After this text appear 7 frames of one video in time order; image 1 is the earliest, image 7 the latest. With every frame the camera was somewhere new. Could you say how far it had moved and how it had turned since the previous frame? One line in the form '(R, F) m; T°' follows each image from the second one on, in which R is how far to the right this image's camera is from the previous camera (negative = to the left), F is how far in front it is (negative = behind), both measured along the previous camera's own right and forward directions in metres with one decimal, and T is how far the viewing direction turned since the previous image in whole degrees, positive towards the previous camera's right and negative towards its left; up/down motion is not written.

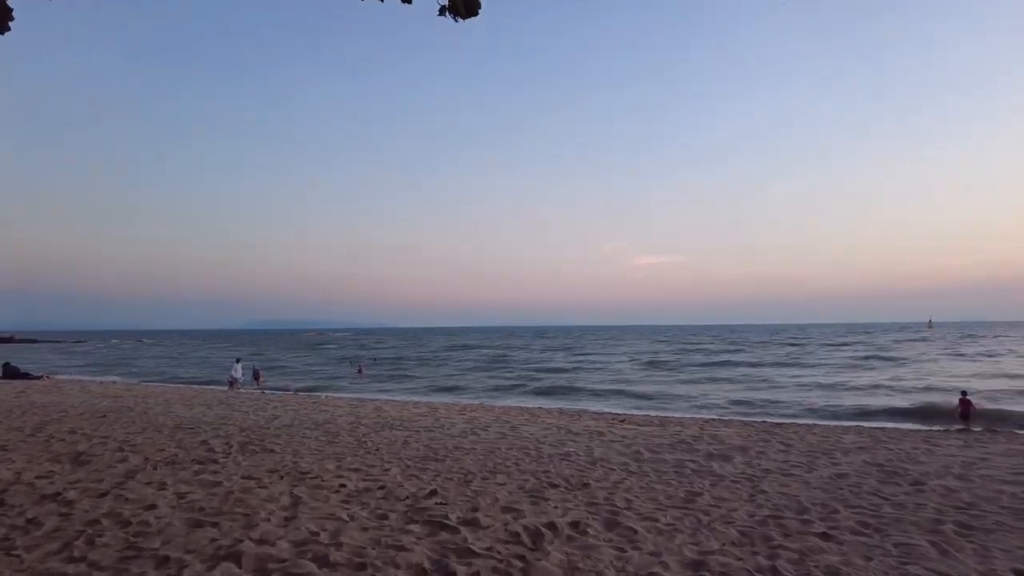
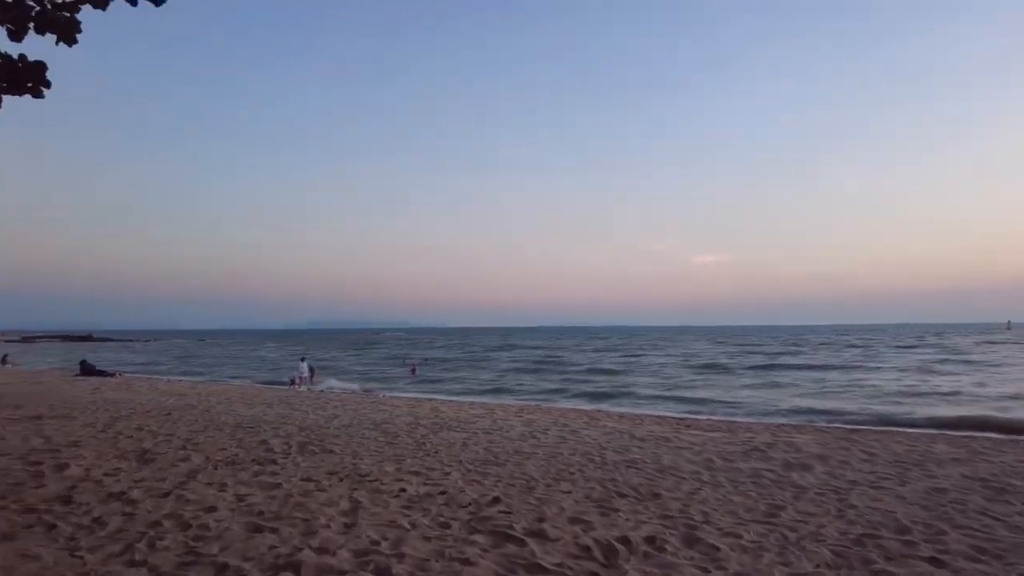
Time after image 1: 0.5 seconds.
(-0.1, +0.3) m; -5°
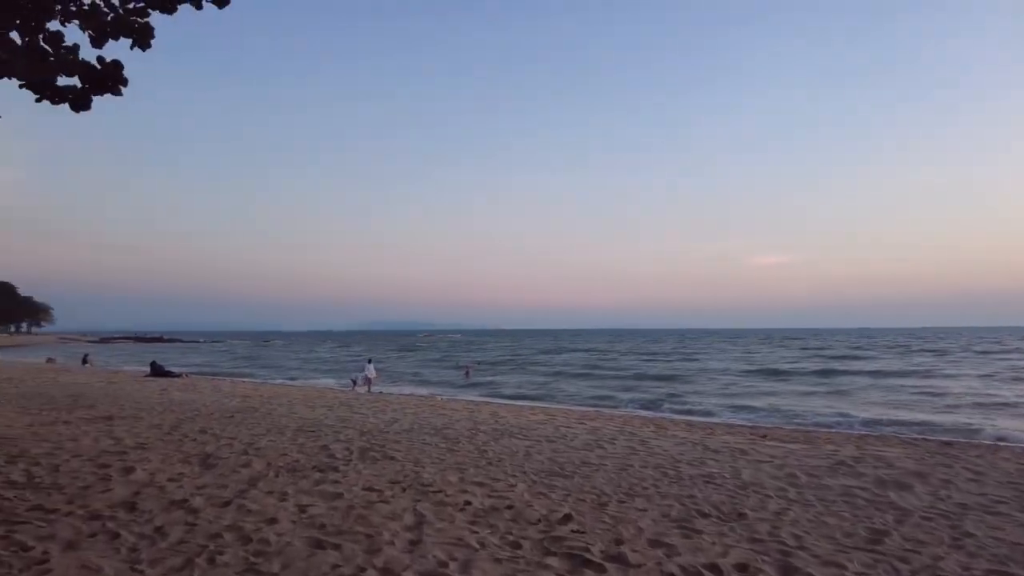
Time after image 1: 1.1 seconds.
(-0.2, +0.4) m; -5°
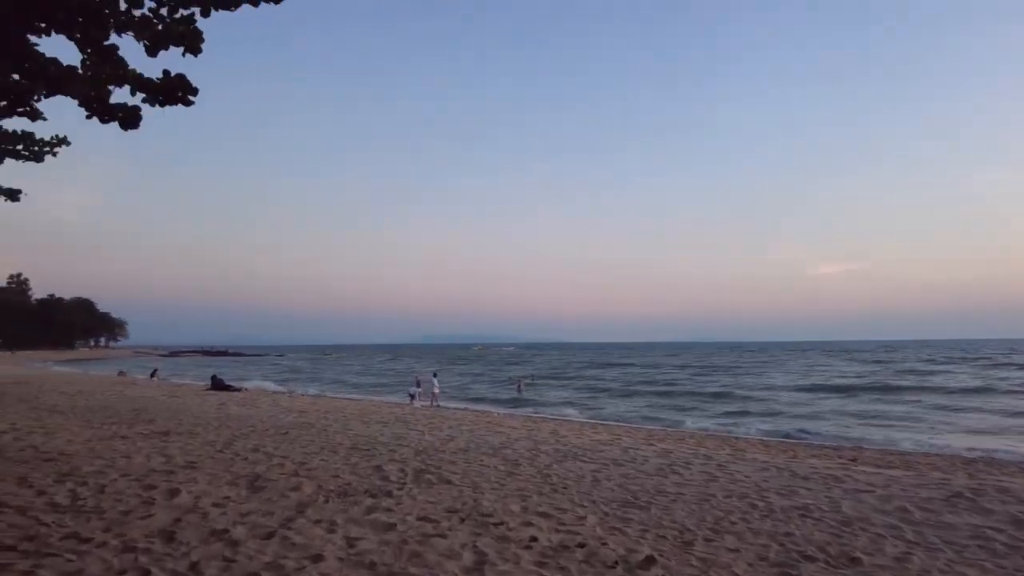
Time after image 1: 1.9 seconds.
(-0.1, +0.6) m; -5°
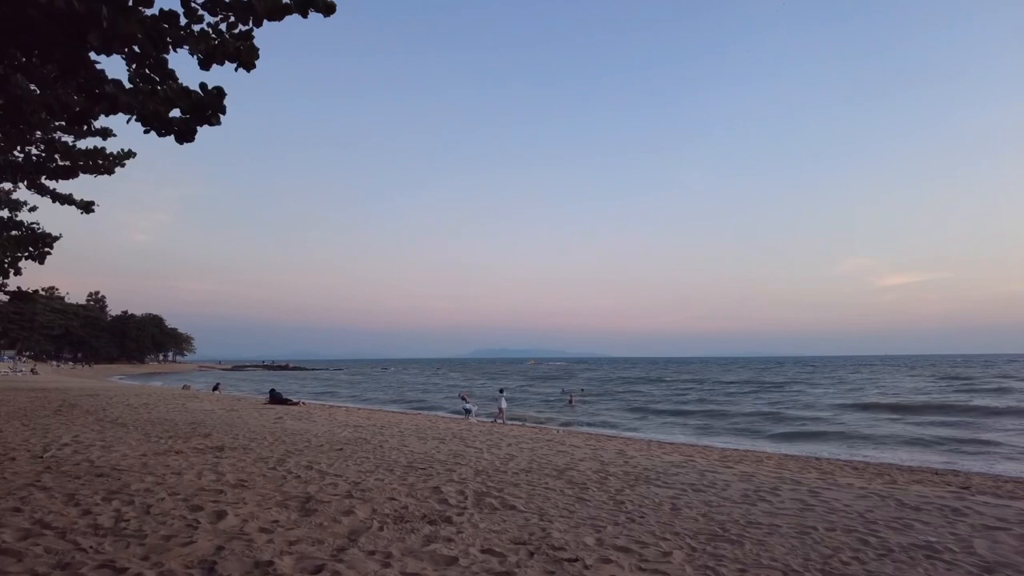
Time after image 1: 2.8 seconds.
(-0.2, +0.6) m; -5°
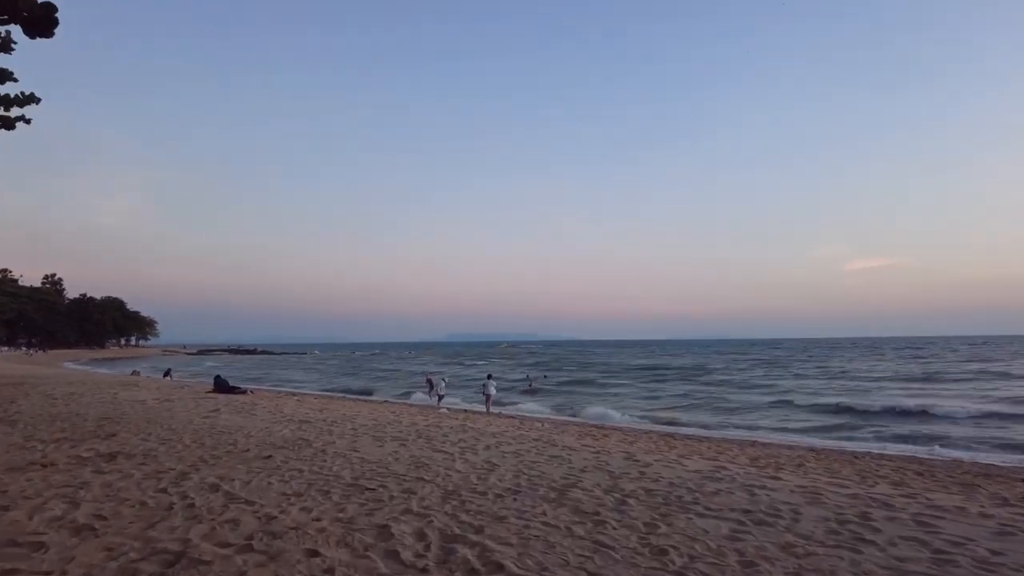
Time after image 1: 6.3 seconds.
(-0.1, +2.7) m; +2°
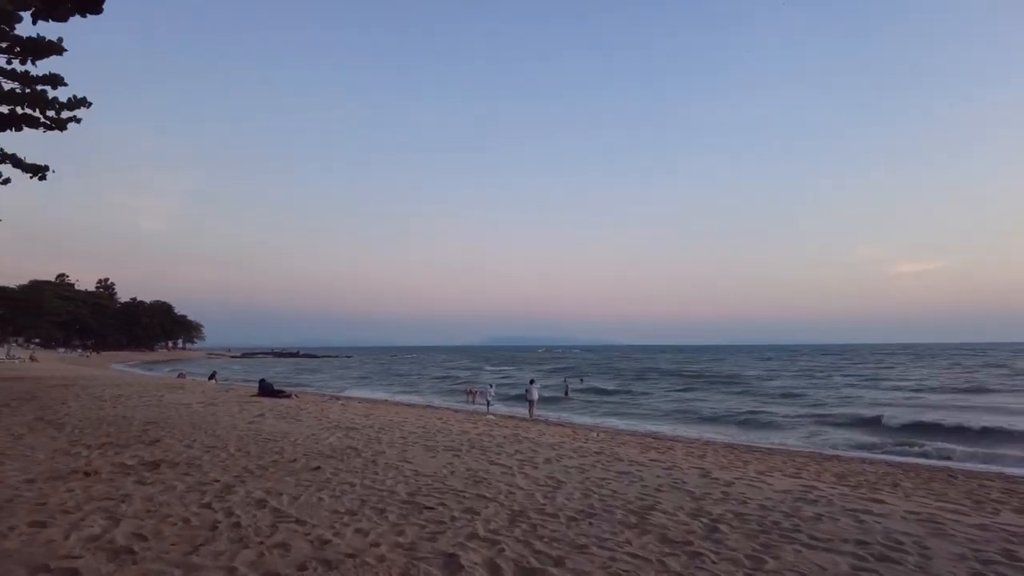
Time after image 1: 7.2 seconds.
(-0.4, +0.7) m; -3°
